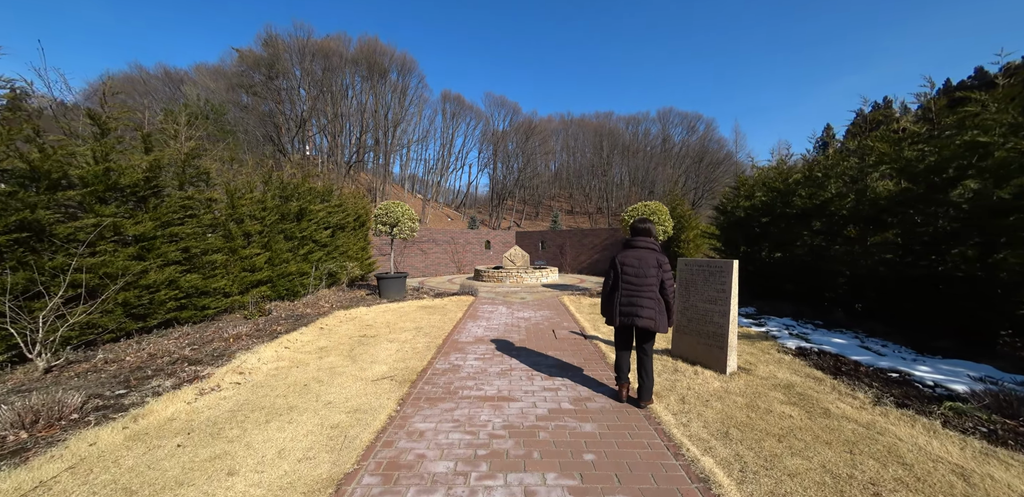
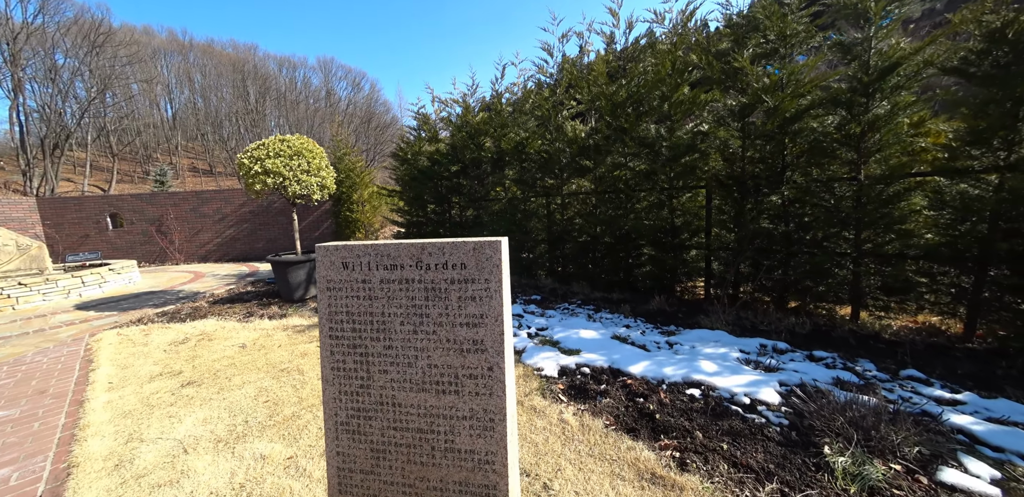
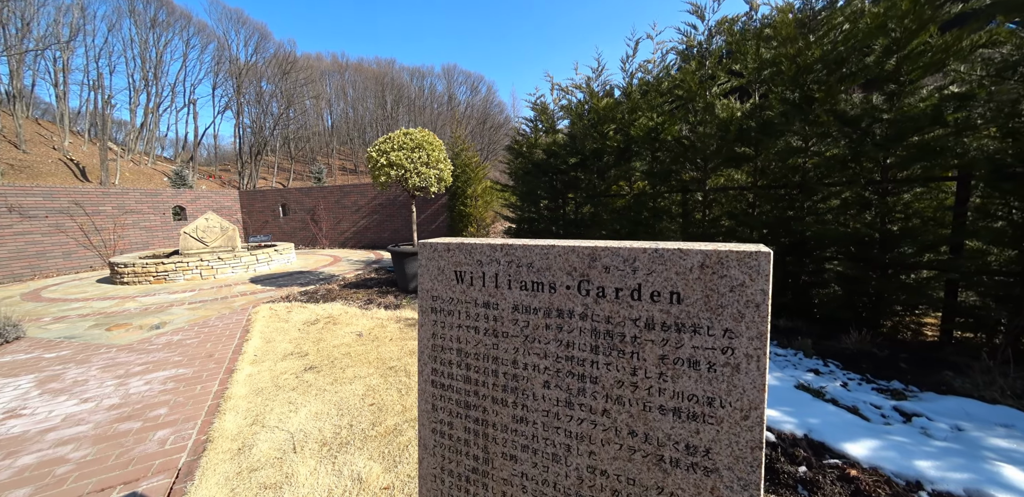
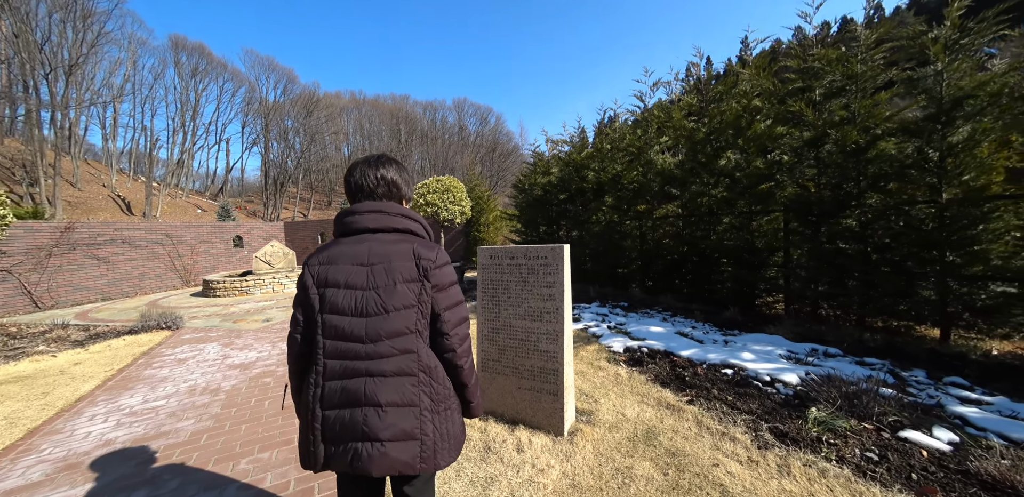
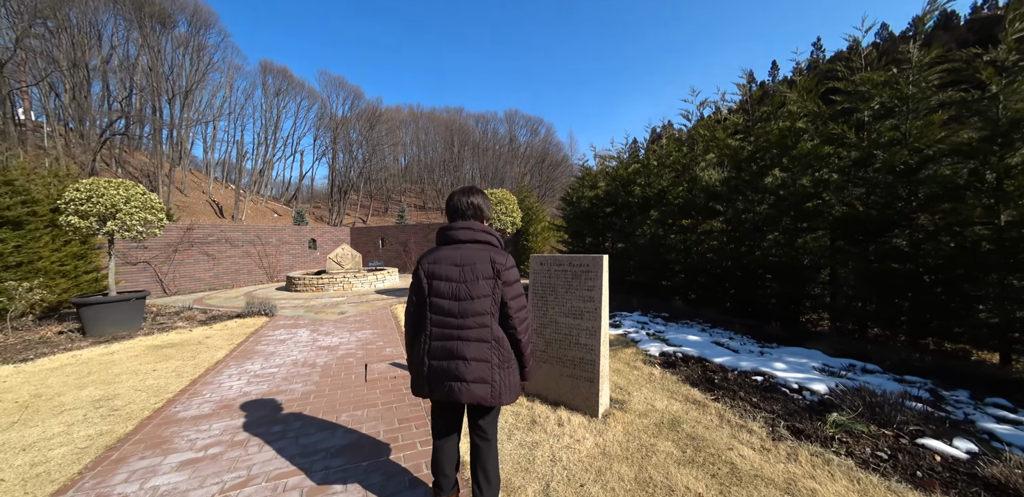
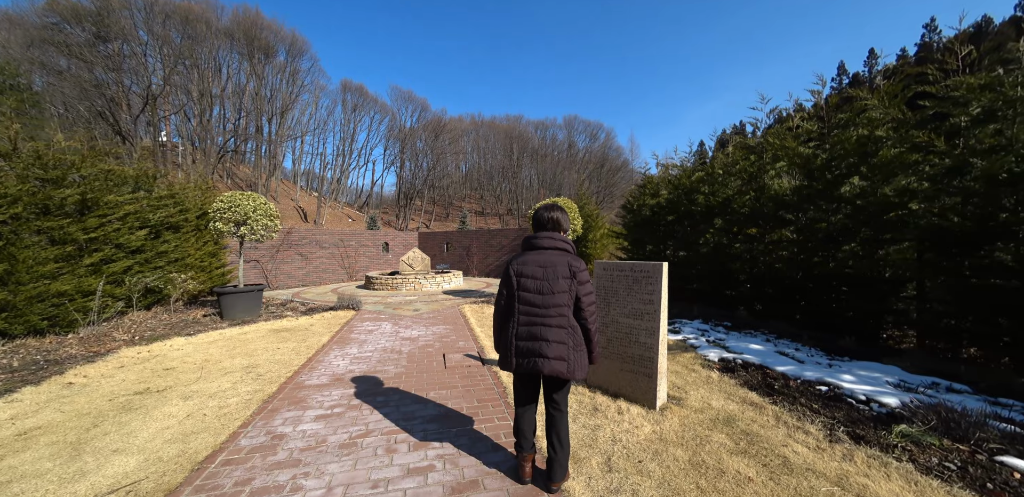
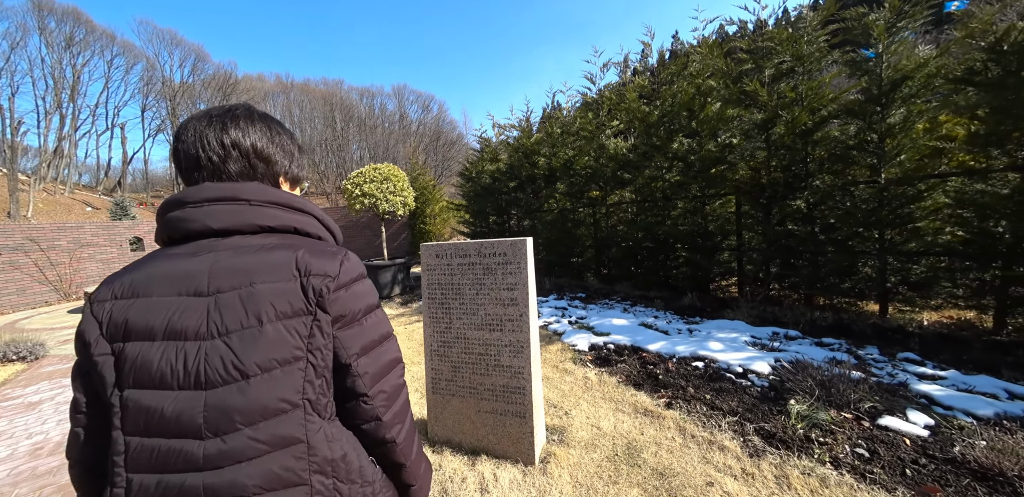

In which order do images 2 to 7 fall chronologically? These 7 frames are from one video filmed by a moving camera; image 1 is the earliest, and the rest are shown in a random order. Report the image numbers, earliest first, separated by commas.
6, 5, 4, 7, 2, 3
